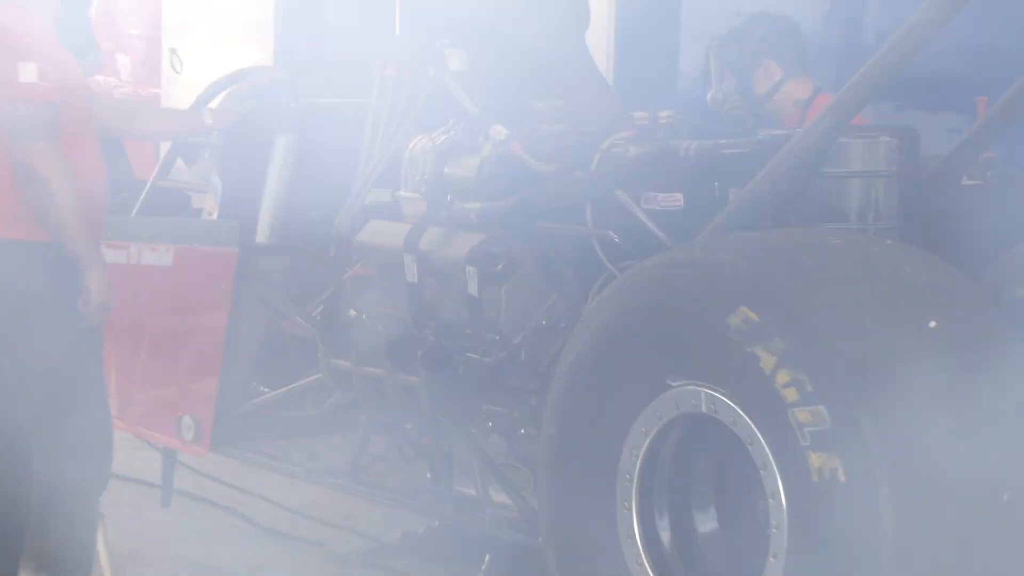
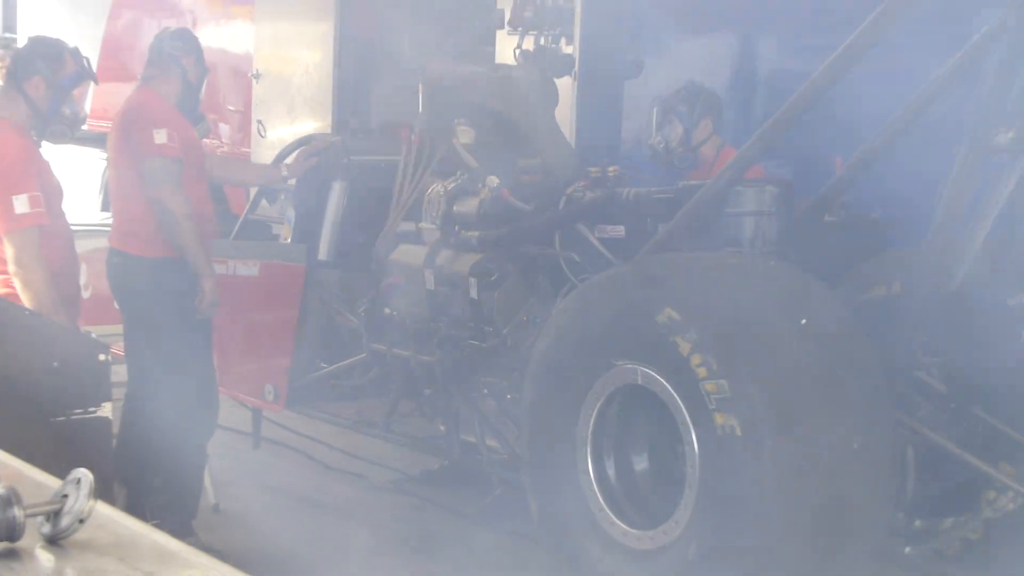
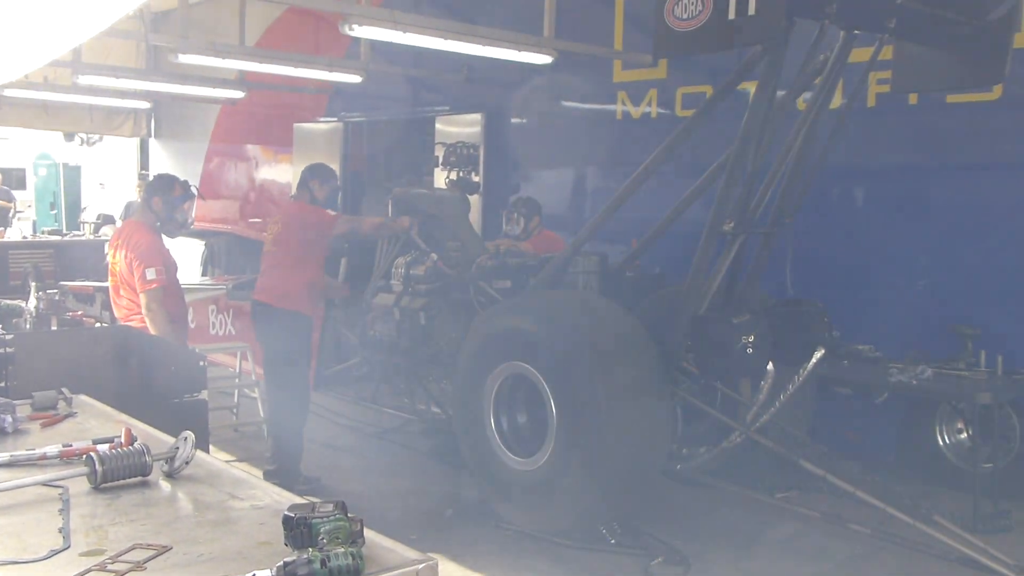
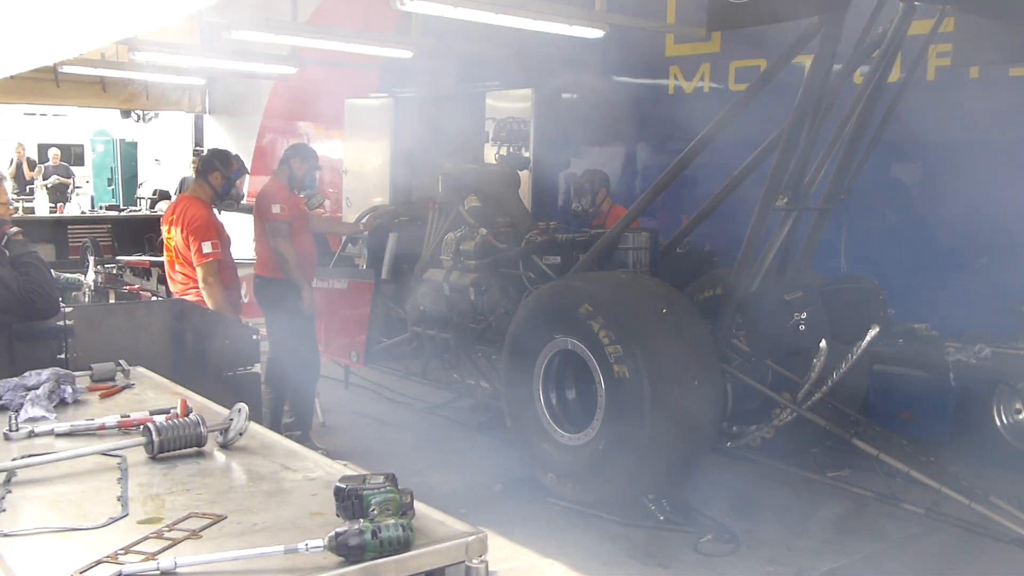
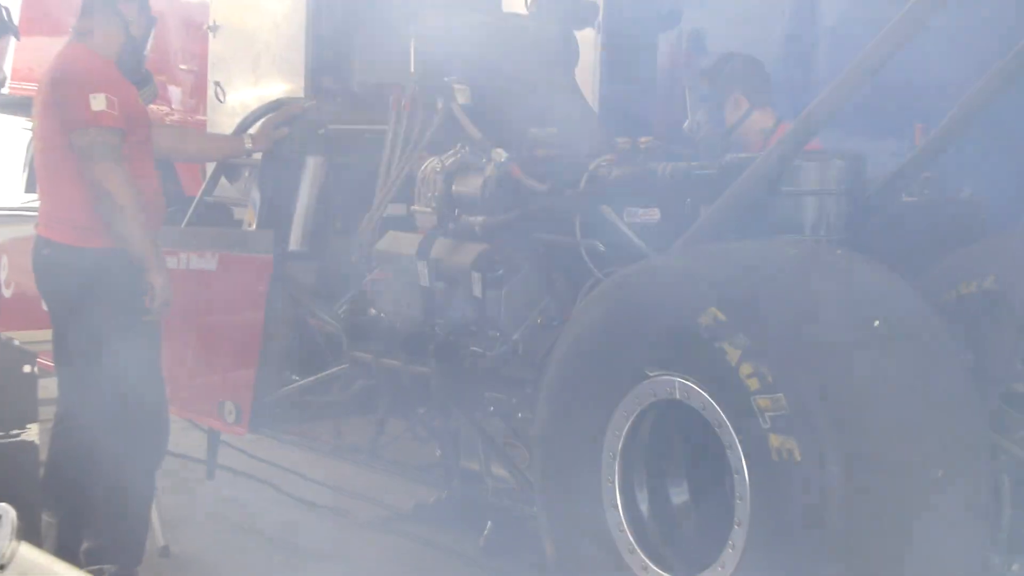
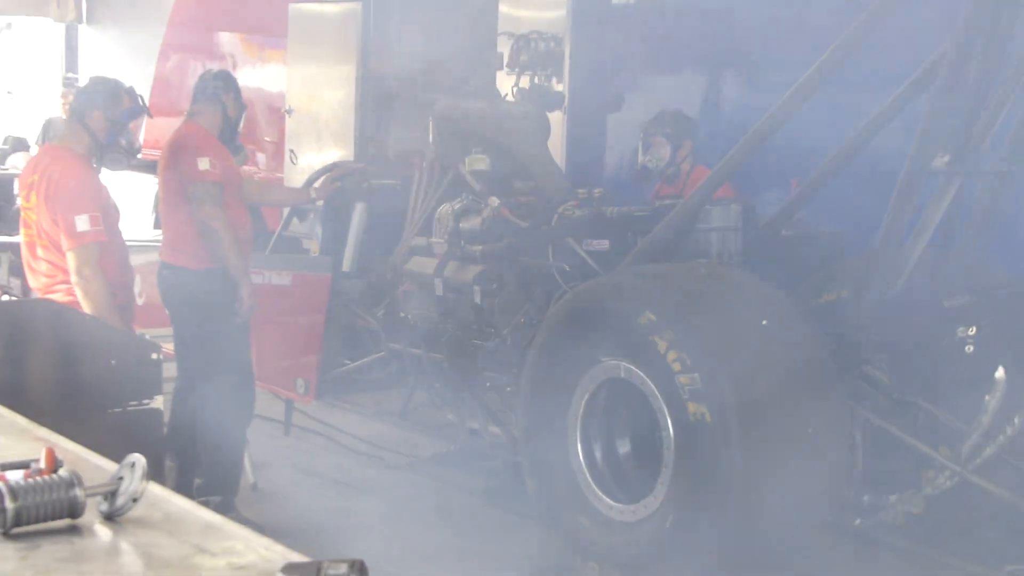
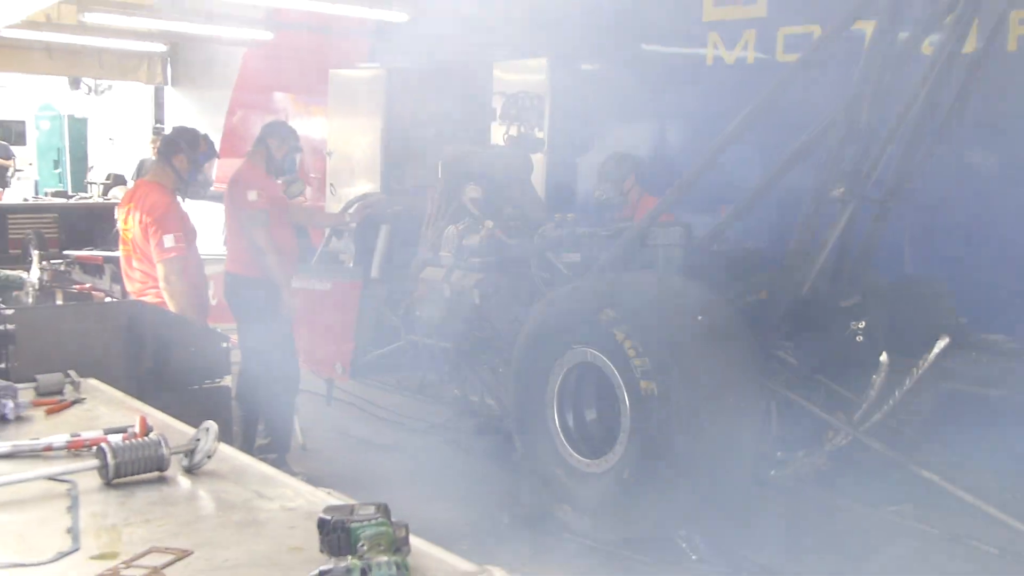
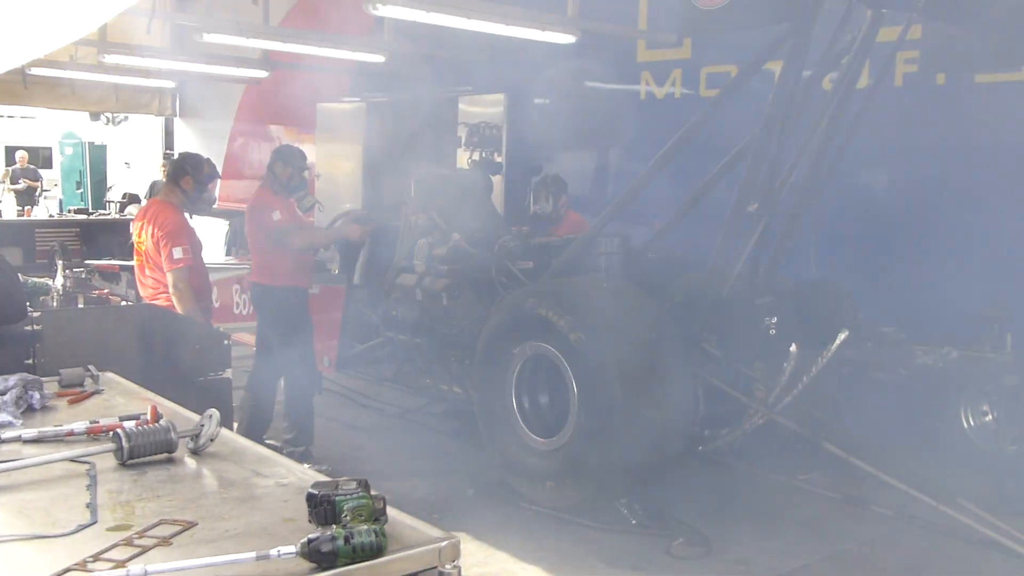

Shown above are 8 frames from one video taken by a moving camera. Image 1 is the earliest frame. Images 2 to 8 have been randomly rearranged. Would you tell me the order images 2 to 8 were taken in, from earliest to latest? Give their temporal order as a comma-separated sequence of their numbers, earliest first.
5, 2, 6, 7, 4, 8, 3
